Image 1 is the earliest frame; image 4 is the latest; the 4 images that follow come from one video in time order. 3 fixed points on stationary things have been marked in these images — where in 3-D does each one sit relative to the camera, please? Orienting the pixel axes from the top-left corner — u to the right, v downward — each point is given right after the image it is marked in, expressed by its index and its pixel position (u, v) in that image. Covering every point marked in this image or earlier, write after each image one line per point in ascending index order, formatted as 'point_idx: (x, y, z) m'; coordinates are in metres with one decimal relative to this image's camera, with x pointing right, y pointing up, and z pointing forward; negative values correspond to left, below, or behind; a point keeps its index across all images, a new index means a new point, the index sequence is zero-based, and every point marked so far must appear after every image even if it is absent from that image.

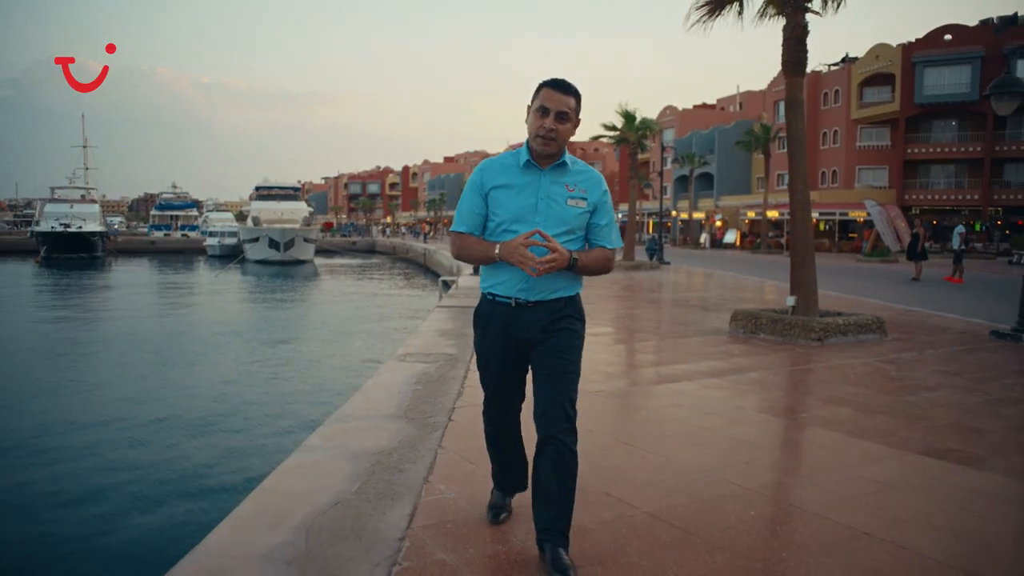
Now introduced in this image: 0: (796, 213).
0: (+3.6, +1.0, +9.9) m
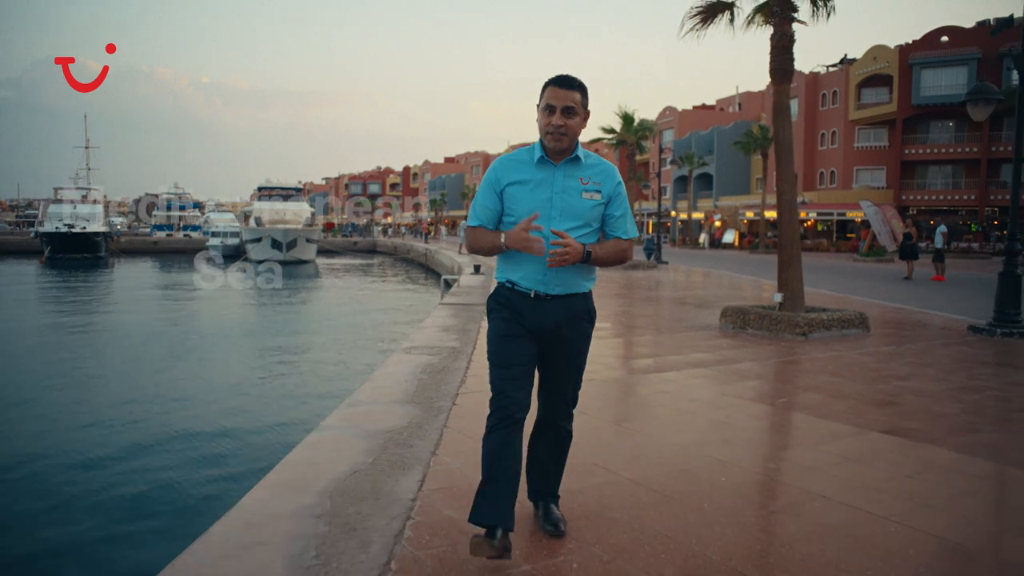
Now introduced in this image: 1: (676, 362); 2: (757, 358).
0: (+3.6, +1.0, +10.3) m
1: (+1.7, -0.7, +7.9) m
2: (+2.5, -0.7, +7.7) m
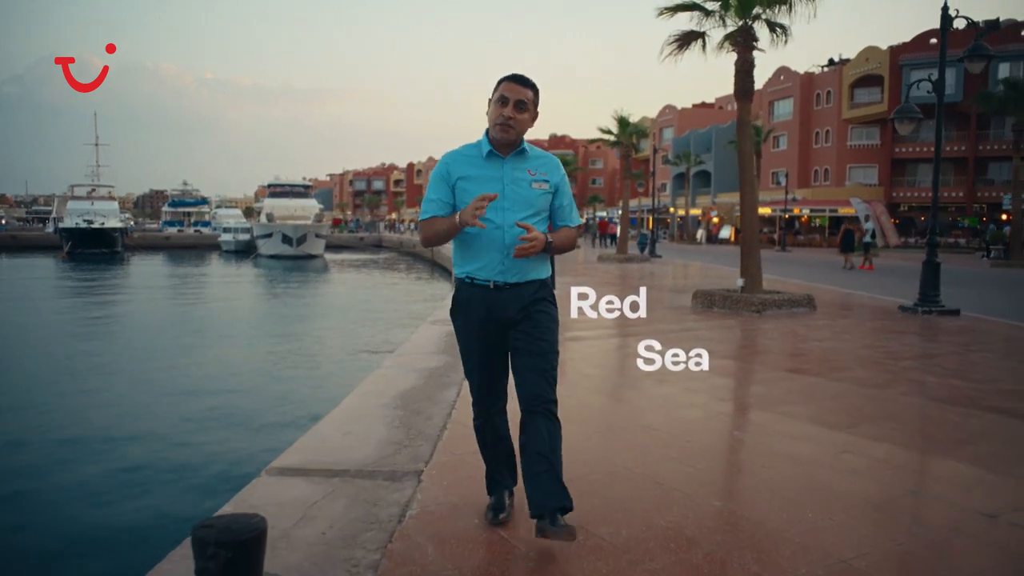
0: (+3.7, +1.2, +11.7) m
1: (+1.7, -0.6, +9.4) m
2: (+2.5, -0.5, +9.2) m
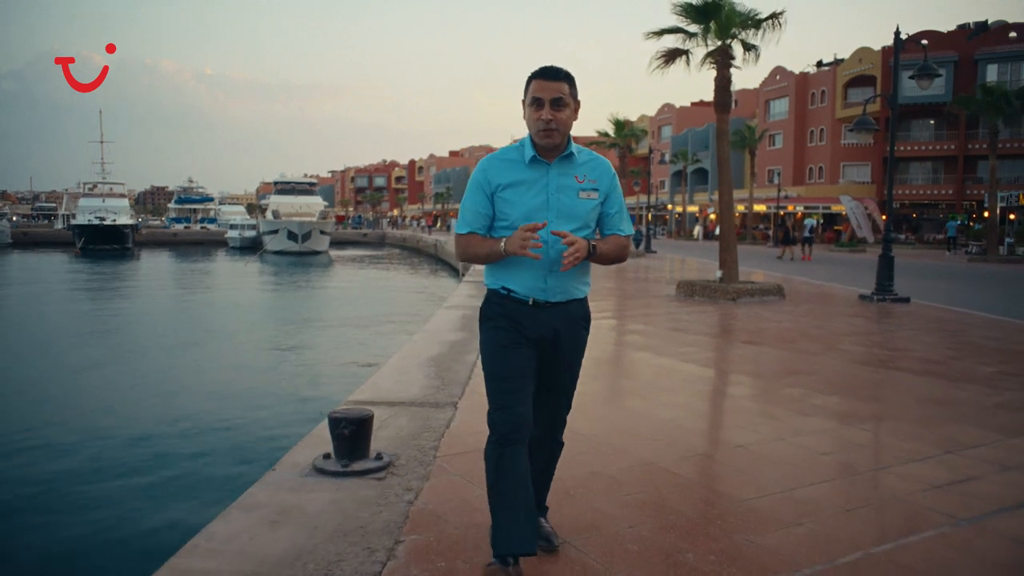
0: (+3.8, +1.3, +12.9) m
1: (+1.8, -0.4, +10.6) m
2: (+2.6, -0.4, +10.4) m
